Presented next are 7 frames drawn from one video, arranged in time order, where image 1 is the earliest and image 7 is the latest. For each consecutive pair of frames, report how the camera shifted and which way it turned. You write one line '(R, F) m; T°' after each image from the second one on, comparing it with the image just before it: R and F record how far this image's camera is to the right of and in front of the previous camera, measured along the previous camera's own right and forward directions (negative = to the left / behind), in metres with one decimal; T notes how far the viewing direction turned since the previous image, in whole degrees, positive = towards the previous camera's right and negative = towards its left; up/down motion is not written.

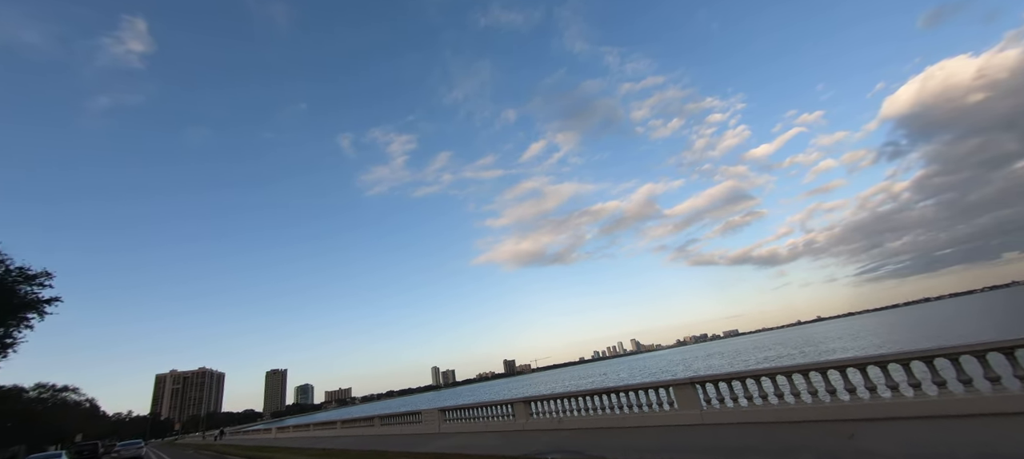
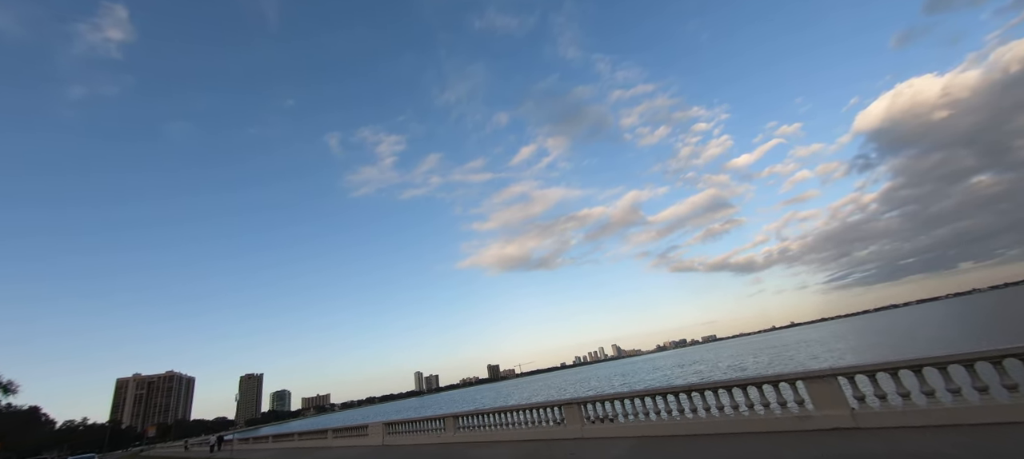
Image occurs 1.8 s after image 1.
(-2.3, +2.4) m; +3°
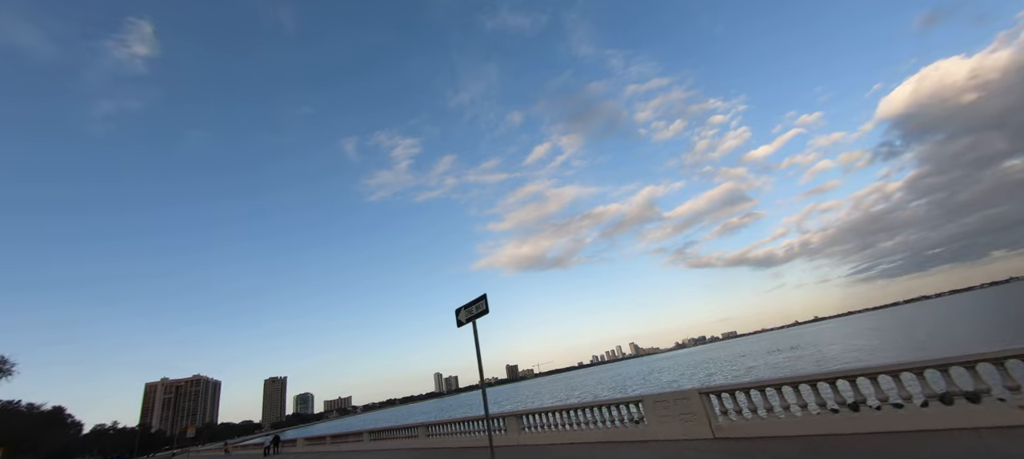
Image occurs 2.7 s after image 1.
(-1.2, +1.2) m; -2°
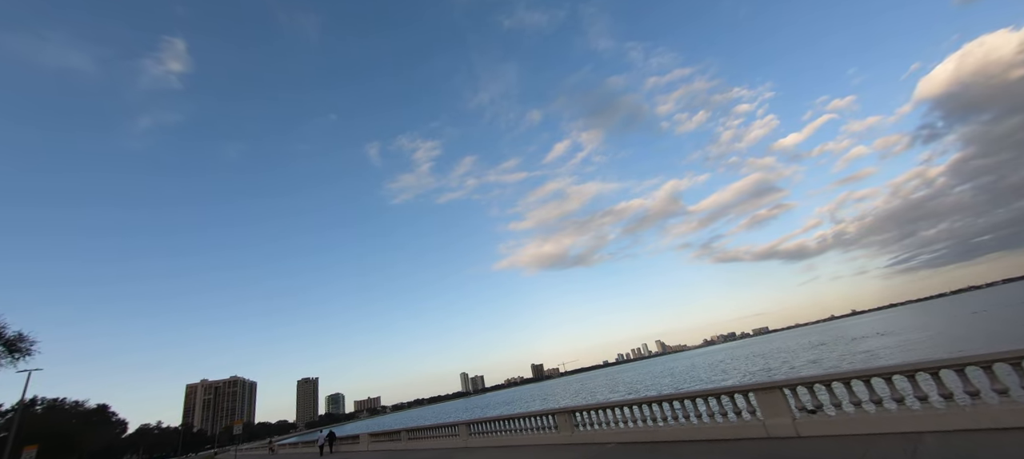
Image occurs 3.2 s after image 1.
(-0.6, +0.6) m; -3°
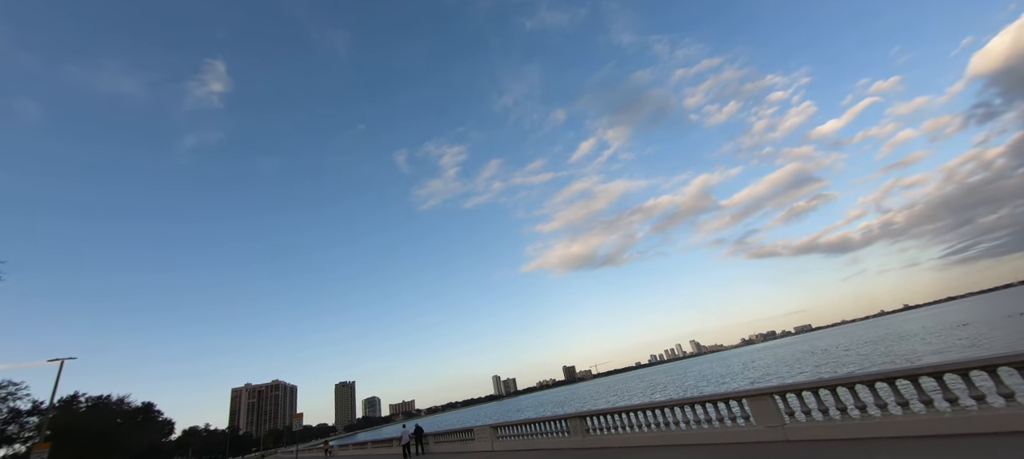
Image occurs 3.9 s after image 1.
(-0.8, +1.0) m; -4°
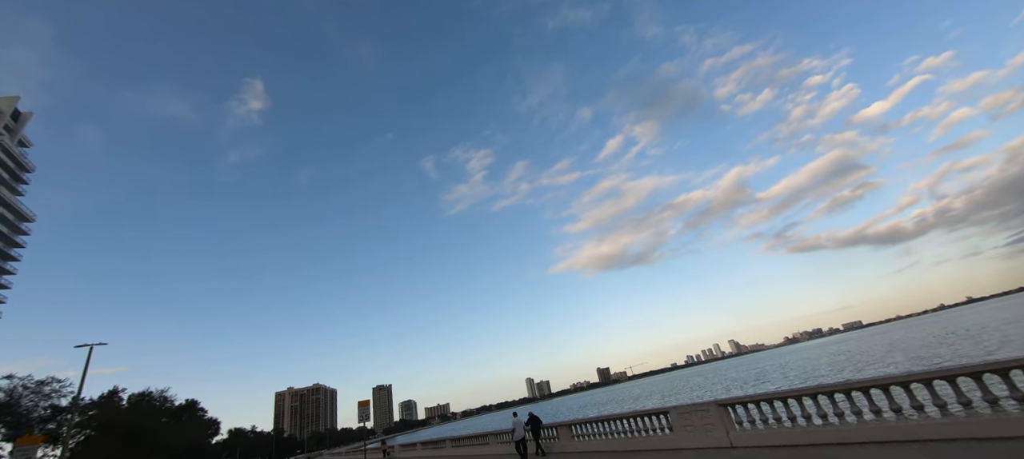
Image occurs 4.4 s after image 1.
(-0.6, +0.8) m; -4°
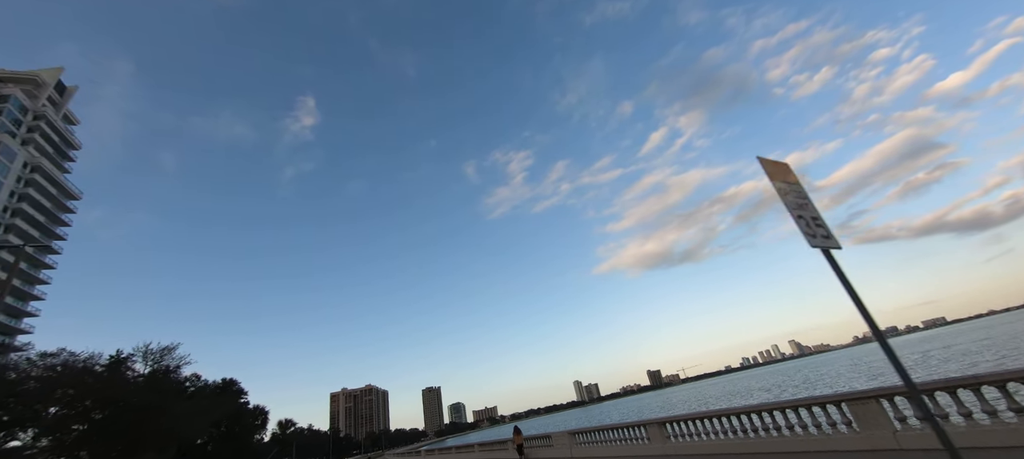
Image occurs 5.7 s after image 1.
(-1.2, +1.9) m; -6°
